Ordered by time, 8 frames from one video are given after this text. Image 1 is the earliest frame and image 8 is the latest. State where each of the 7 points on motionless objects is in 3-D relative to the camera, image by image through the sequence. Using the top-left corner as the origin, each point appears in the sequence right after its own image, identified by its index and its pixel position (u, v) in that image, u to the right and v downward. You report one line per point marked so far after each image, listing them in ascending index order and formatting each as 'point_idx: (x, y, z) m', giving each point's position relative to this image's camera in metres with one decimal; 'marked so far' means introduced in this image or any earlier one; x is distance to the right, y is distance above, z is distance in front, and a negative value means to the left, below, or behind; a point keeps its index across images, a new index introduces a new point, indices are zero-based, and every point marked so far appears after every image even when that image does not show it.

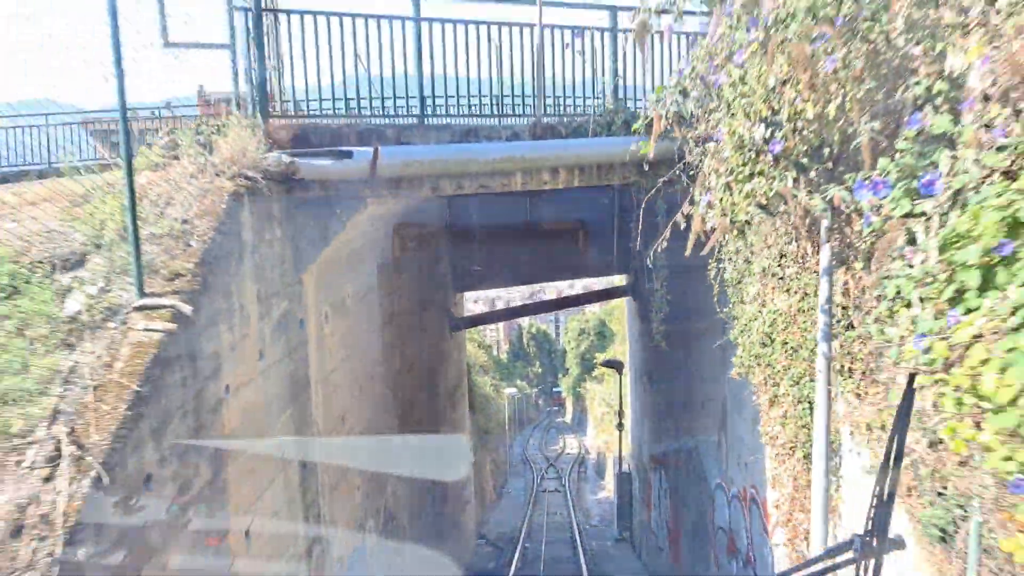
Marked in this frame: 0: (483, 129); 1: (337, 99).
0: (-0.3, +1.7, +6.2) m
1: (-1.9, +2.0, +6.0) m
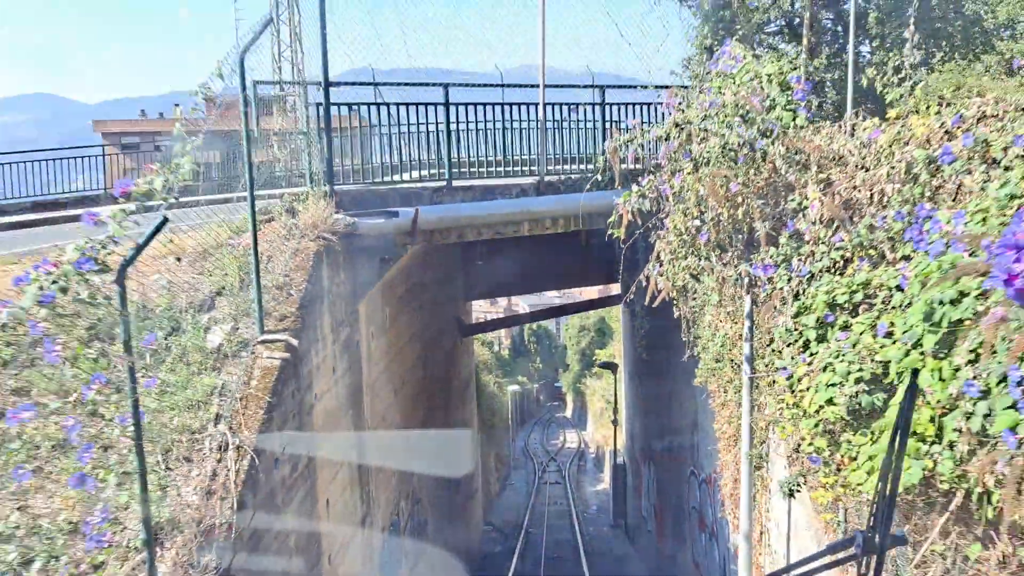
0: (-0.2, +1.4, +7.6) m
1: (-1.7, +1.6, +7.4) m
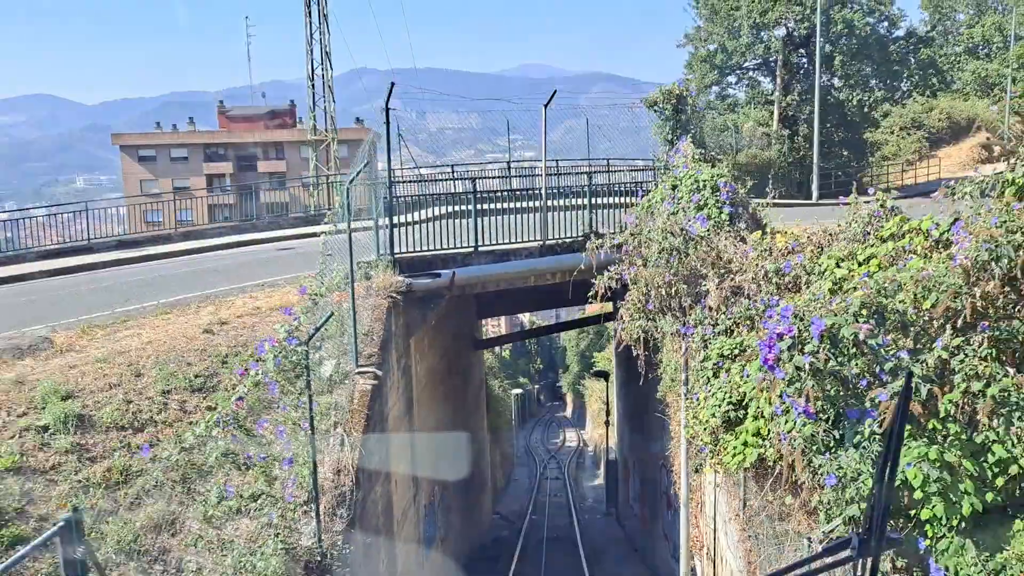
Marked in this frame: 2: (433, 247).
0: (0.0, +0.7, +9.9) m
1: (-1.6, +0.9, +9.7) m
2: (-1.5, +0.7, +9.7) m
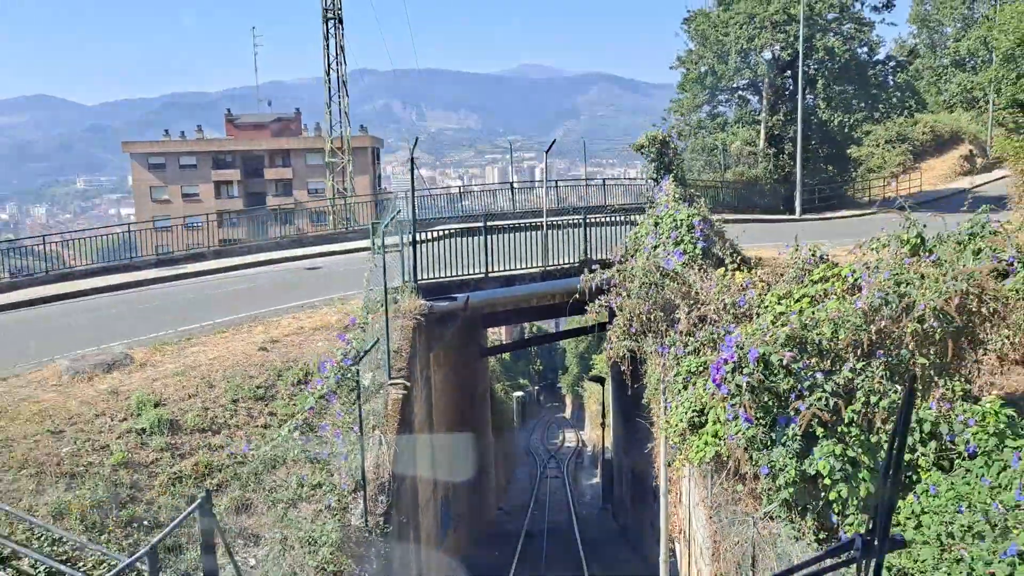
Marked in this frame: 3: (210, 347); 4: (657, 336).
0: (+0.1, +0.2, +11.3) m
1: (-1.4, +0.5, +11.1) m
2: (-1.3, +0.3, +11.1) m
3: (-5.6, -1.1, +9.3) m
4: (+2.5, -0.8, +8.3) m
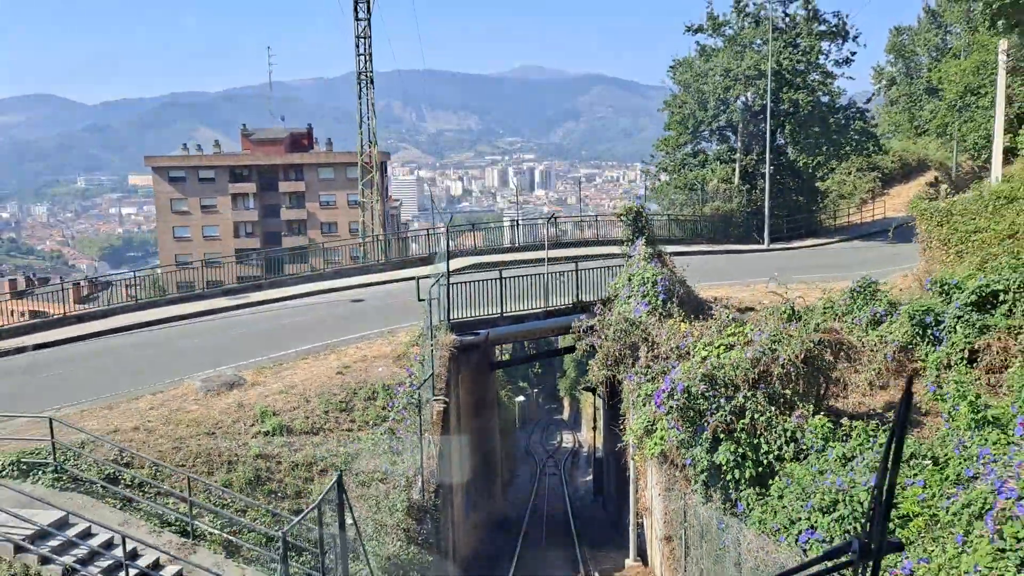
0: (+0.4, -0.8, +14.6) m
1: (-1.2, -0.5, +14.4) m
2: (-1.1, -0.7, +14.3) m
3: (-5.4, -2.1, +12.6) m
4: (+2.7, -1.8, +11.6) m
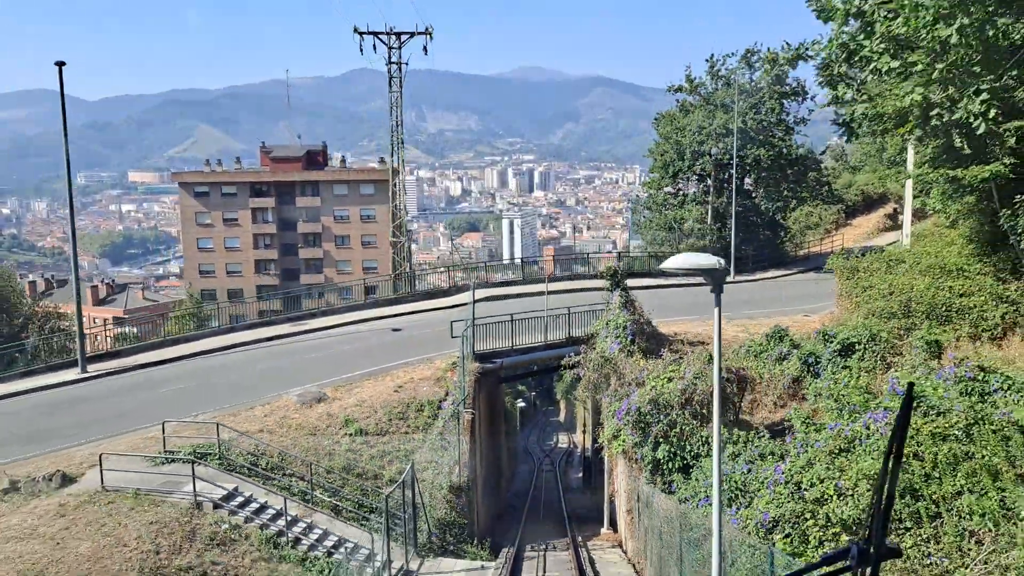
0: (+0.7, -2.2, +19.2) m
1: (-0.9, -2.0, +19.0) m
2: (-0.8, -2.2, +19.0) m
3: (-5.1, -3.5, +17.2) m
4: (+3.0, -3.3, +16.2) m
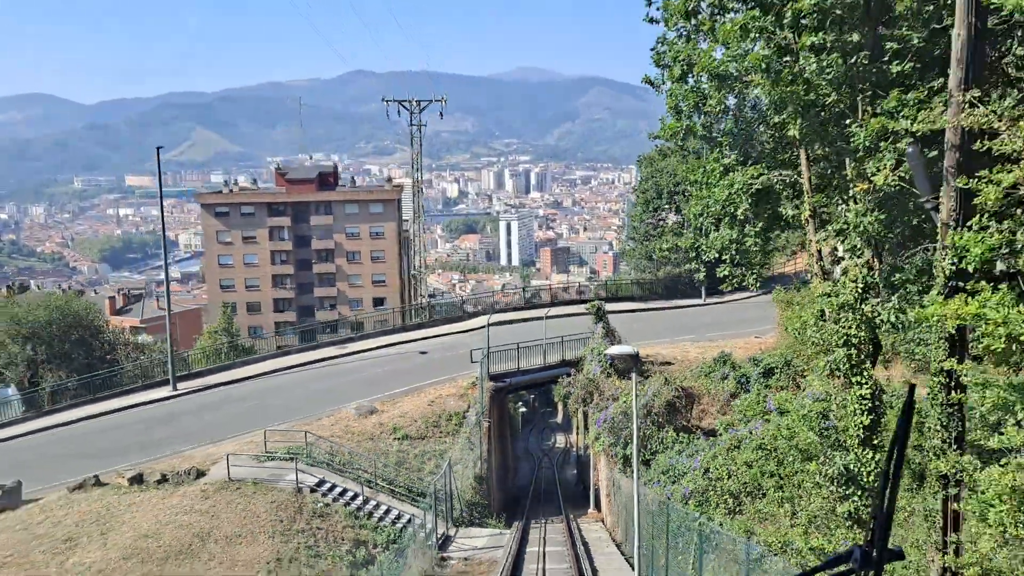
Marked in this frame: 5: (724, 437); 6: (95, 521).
0: (+0.9, -3.9, +24.3) m
1: (-0.6, -3.6, +24.1) m
2: (-0.5, -3.8, +24.0) m
3: (-4.8, -5.1, +22.2) m
4: (+3.3, -4.9, +21.3) m
5: (+6.6, -4.7, +15.4) m
6: (-13.4, -7.5, +16.0) m
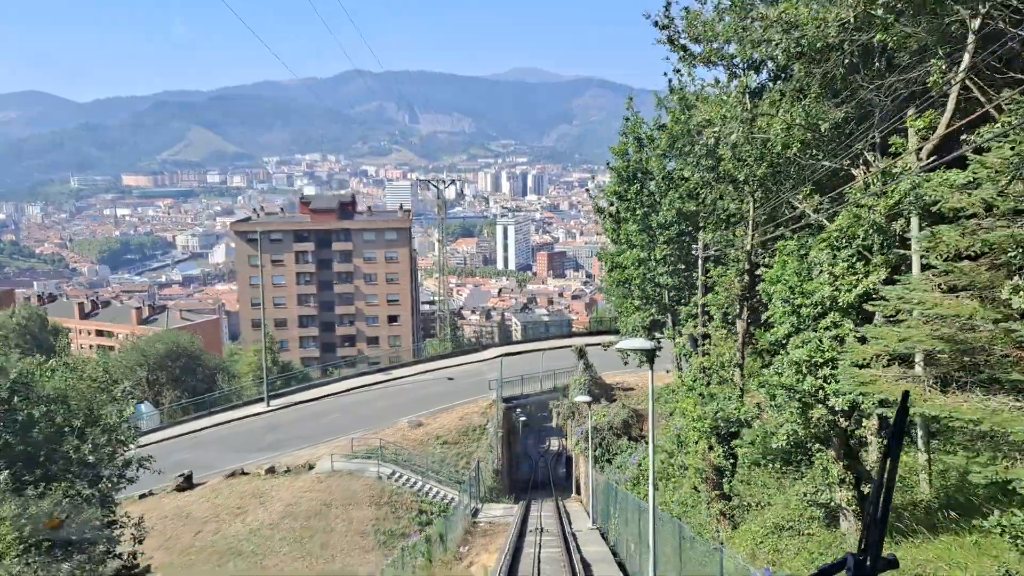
0: (+1.3, -7.0, +33.4) m
1: (-0.3, -6.7, +33.2) m
2: (-0.2, -6.9, +33.2) m
3: (-4.4, -8.2, +31.3) m
4: (+3.7, -8.0, +30.5) m
5: (+7.1, -7.8, +24.6) m
6: (-13.0, -10.5, +25.0) m
